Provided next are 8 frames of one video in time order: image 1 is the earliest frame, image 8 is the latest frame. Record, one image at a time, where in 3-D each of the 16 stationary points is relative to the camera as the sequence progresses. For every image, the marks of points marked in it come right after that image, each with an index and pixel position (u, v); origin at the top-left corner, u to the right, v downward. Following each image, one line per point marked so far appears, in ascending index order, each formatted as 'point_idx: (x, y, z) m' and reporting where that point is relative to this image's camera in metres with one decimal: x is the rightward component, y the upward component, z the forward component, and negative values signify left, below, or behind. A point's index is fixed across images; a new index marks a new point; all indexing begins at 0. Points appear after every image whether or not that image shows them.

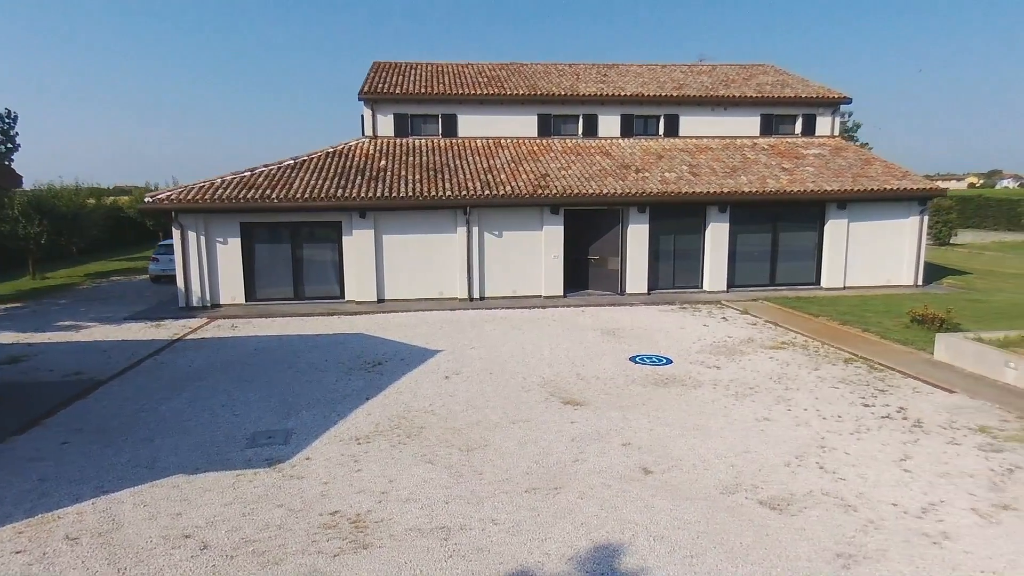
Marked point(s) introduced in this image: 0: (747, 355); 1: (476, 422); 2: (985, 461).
0: (+4.1, -1.2, +11.8) m
1: (-0.5, -1.7, +8.4) m
2: (+4.9, -1.8, +7.1) m
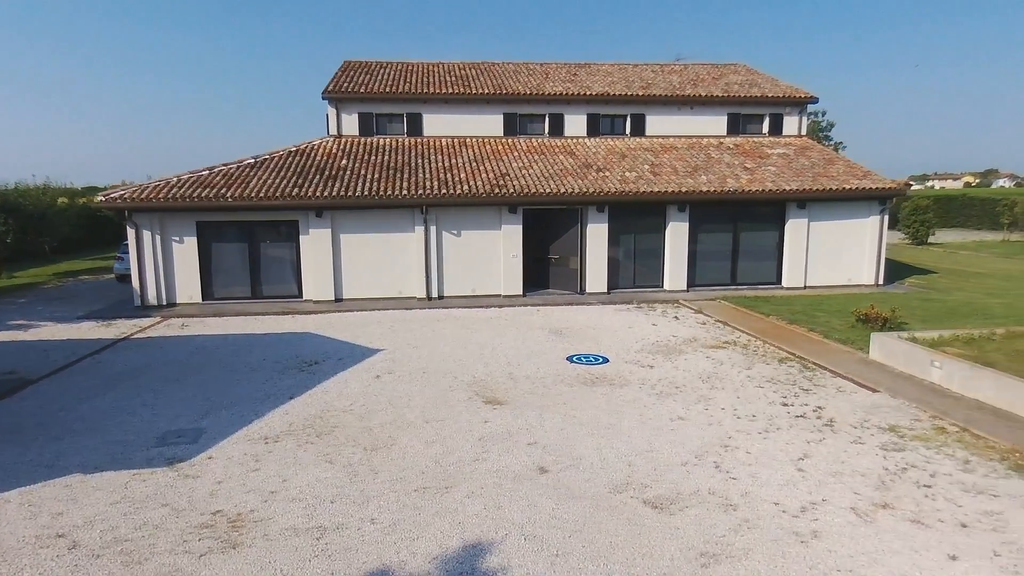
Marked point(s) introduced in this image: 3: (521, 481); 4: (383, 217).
0: (+3.0, -1.2, +11.8) m
1: (-1.5, -1.7, +8.5) m
2: (+3.9, -1.8, +7.1) m
3: (+0.1, -1.9, +6.7) m
4: (-3.3, +1.8, +17.3) m
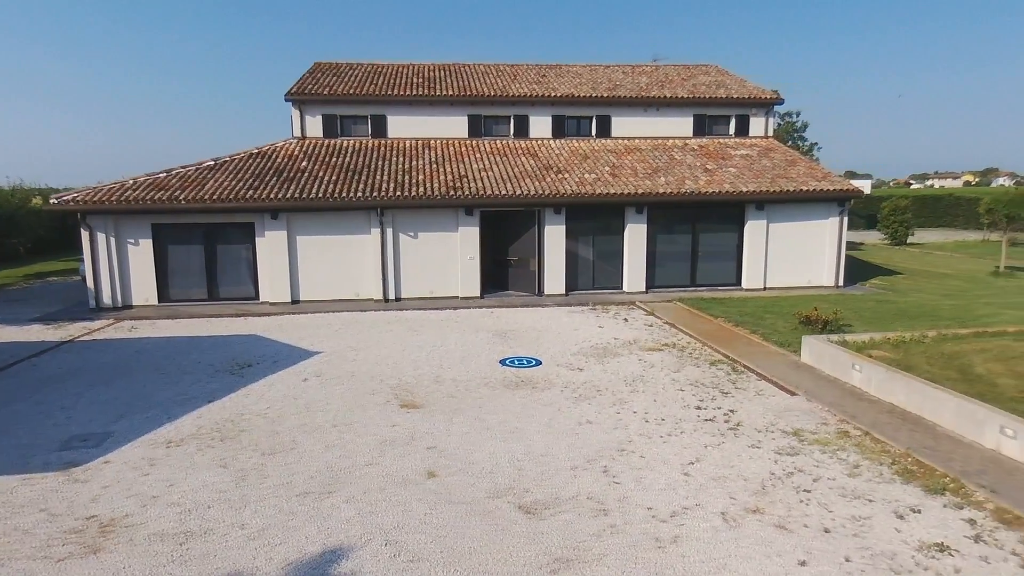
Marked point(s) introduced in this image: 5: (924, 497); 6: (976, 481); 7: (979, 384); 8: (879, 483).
0: (+1.9, -1.2, +11.9) m
1: (-2.7, -1.7, +8.5) m
2: (+2.7, -1.9, +7.2) m
3: (-1.1, -2.0, +6.7) m
4: (-4.4, +1.8, +17.4) m
5: (+3.9, -2.0, +6.4) m
6: (+4.6, -1.9, +6.7) m
7: (+6.1, -1.3, +8.9) m
8: (+3.6, -1.9, +6.7) m
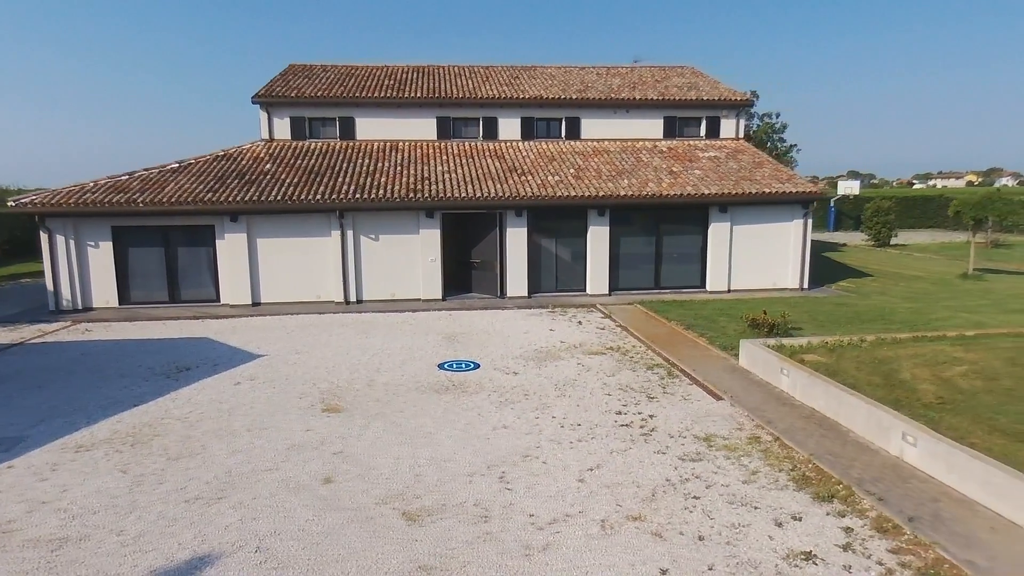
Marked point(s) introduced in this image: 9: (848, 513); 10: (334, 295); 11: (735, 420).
0: (+0.8, -1.3, +11.9) m
1: (-3.7, -1.8, +8.5) m
2: (+1.7, -1.9, +7.2) m
3: (-2.1, -2.0, +6.7) m
4: (-5.5, +1.7, +17.4) m
5: (+2.8, -2.1, +6.4) m
6: (+3.5, -2.0, +6.7) m
7: (+5.1, -1.3, +8.9) m
8: (+2.6, -2.0, +6.7) m
9: (+3.1, -2.1, +6.2) m
10: (-4.7, -0.2, +17.9) m
11: (+2.9, -1.7, +8.8) m
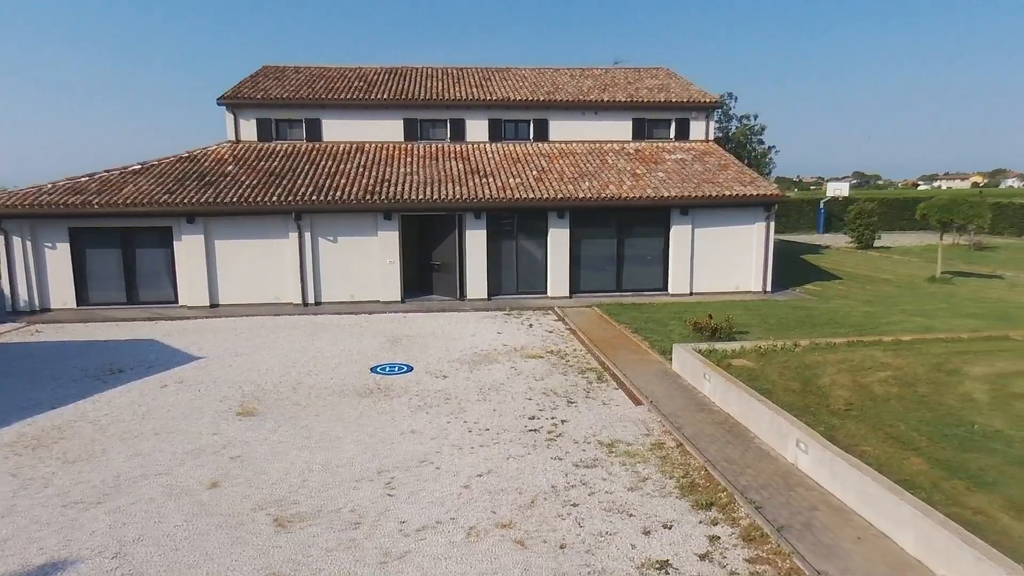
0: (-0.3, -1.3, +11.8) m
1: (-4.9, -1.8, +8.5) m
2: (+0.5, -2.0, +7.1) m
3: (-3.3, -2.1, +6.7) m
4: (-6.6, +1.7, +17.4) m
5: (+1.6, -2.1, +6.3) m
6: (+2.3, -2.0, +6.7) m
7: (+3.9, -1.4, +8.9) m
8: (+1.4, -2.1, +6.7) m
9: (+1.9, -2.1, +6.2) m
10: (-5.8, -0.2, +17.9) m
11: (+1.7, -1.8, +8.8) m
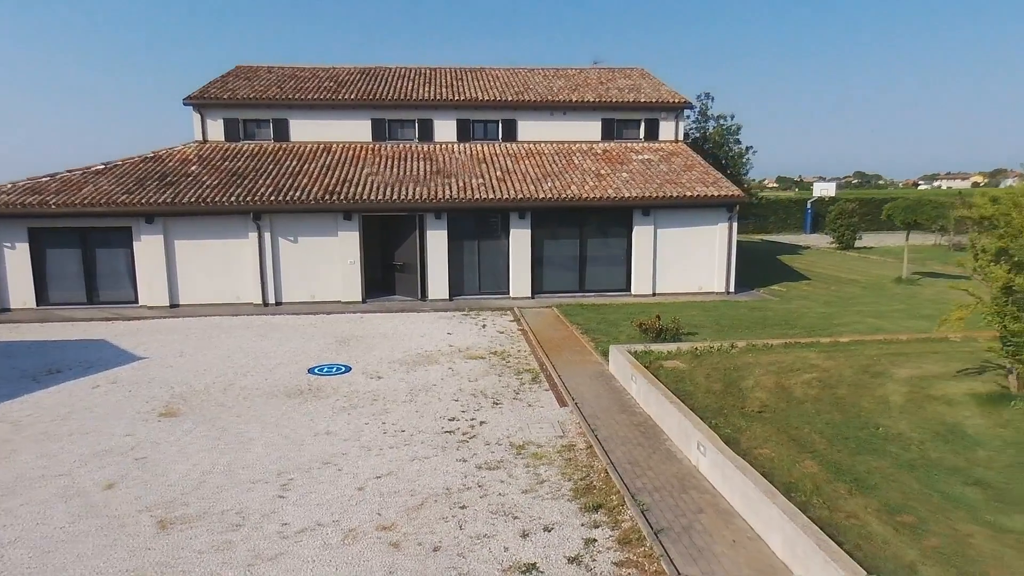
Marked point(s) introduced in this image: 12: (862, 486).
0: (-1.4, -1.3, +11.9) m
1: (-6.0, -1.8, +8.6) m
2: (-0.6, -2.0, +7.1) m
3: (-4.4, -2.1, +6.7) m
4: (-7.6, +1.7, +17.4) m
5: (+0.5, -2.1, +6.3) m
6: (+1.3, -2.1, +6.7) m
7: (+2.8, -1.4, +8.9) m
8: (+0.3, -2.1, +6.7) m
9: (+0.8, -2.2, +6.2) m
10: (-6.9, -0.2, +17.9) m
11: (+0.7, -1.8, +8.8) m
12: (+3.2, -1.8, +6.2) m
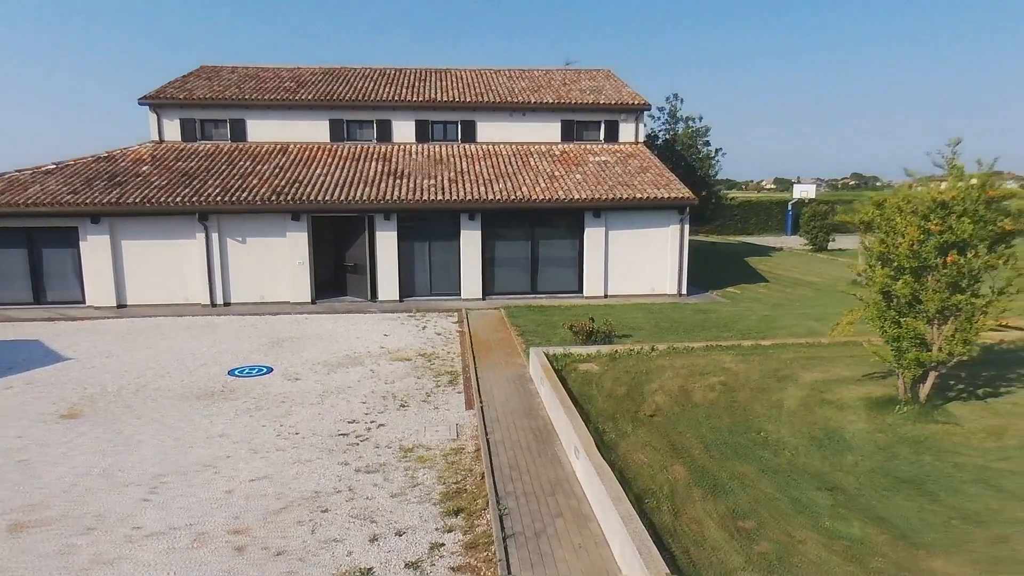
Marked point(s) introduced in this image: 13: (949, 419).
0: (-2.7, -1.4, +11.8) m
1: (-7.3, -1.9, +8.5) m
2: (-1.9, -2.0, +7.1) m
3: (-5.7, -2.1, +6.7) m
4: (-8.9, +1.7, +17.4) m
5: (-0.8, -2.2, +6.3) m
6: (-0.1, -2.1, +6.6) m
7: (+1.5, -1.5, +8.9) m
8: (-1.0, -2.1, +6.7) m
9: (-0.5, -2.2, +6.2) m
10: (-8.2, -0.2, +17.9) m
11: (-0.7, -1.8, +8.7) m
12: (+1.9, -1.9, +6.2) m
13: (+4.9, -1.5, +7.6) m
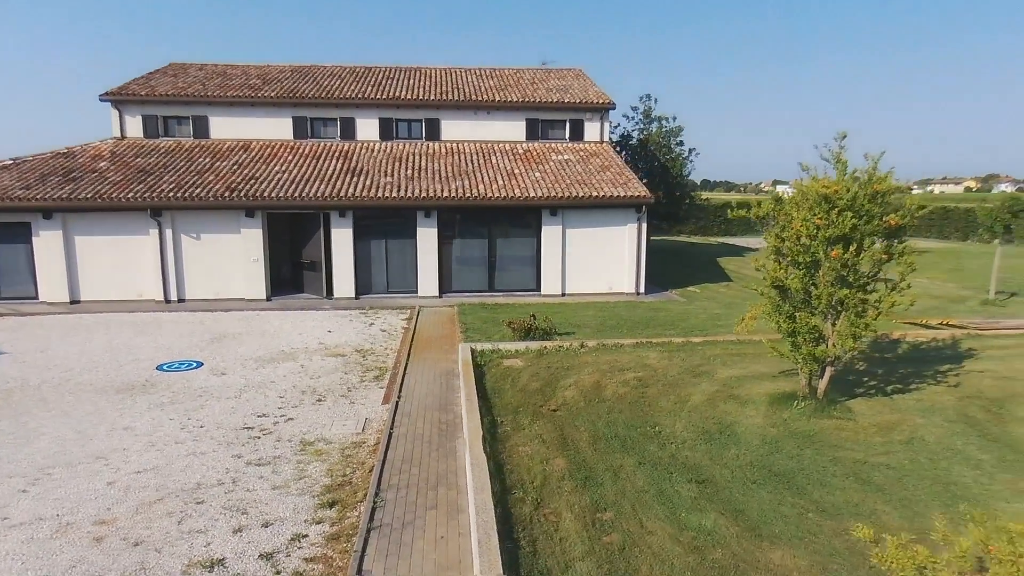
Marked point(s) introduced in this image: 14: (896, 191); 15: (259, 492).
0: (-3.9, -1.3, +11.8) m
1: (-8.5, -1.7, +8.5) m
2: (-3.1, -2.0, +7.1) m
3: (-6.9, -2.0, +6.7) m
4: (-10.1, +1.8, +17.4) m
5: (-2.0, -2.1, +6.3) m
6: (-1.2, -2.0, +6.6) m
7: (+0.3, -1.4, +8.8) m
8: (-2.2, -2.0, +6.6) m
9: (-1.7, -2.1, +6.1) m
10: (-9.4, -0.1, +17.8) m
11: (-1.8, -1.7, +8.7) m
12: (+0.7, -1.8, +6.2) m
13: (+3.7, -1.4, +7.6) m
14: (+4.0, +1.0, +7.0) m
15: (-2.5, -2.0, +6.7) m
